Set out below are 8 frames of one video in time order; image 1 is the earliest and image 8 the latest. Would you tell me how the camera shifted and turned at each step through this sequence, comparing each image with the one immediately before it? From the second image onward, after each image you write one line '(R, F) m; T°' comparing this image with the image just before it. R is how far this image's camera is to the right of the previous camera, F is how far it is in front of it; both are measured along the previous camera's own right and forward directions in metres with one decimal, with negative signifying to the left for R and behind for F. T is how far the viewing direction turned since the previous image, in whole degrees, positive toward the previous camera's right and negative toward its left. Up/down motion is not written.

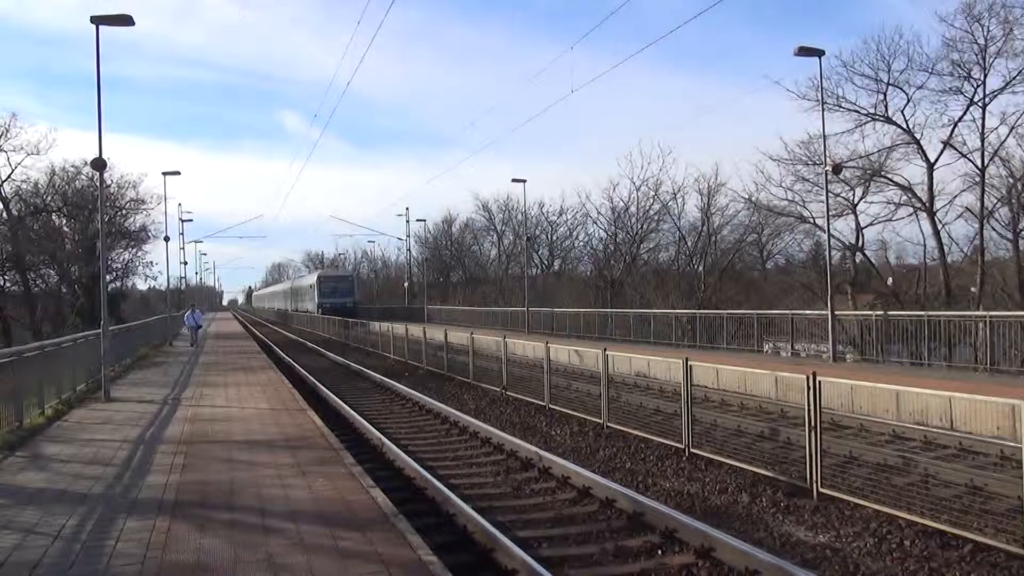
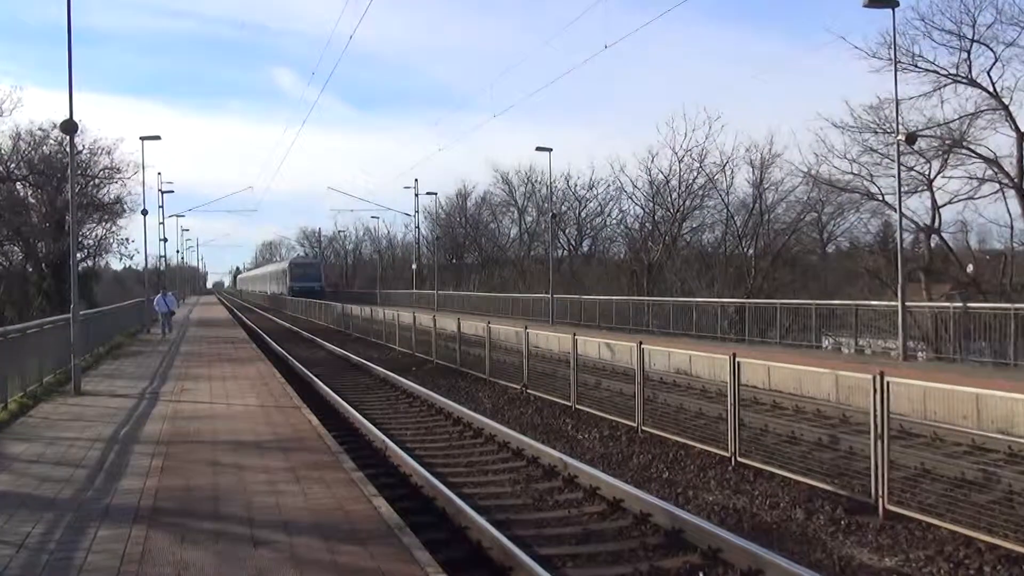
(+0.3, +1.9) m; -2°
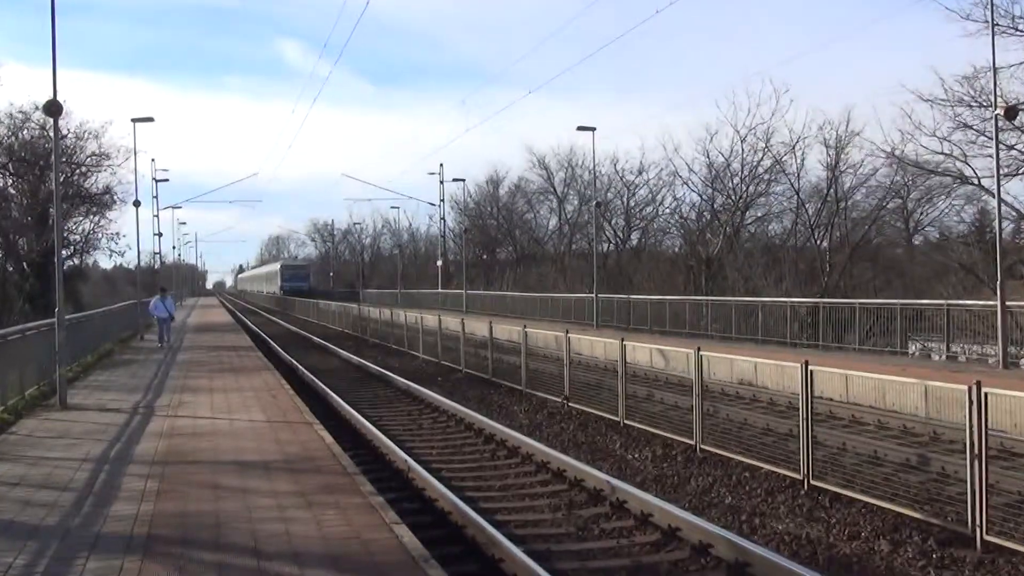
(+0.1, +1.7) m; -2°
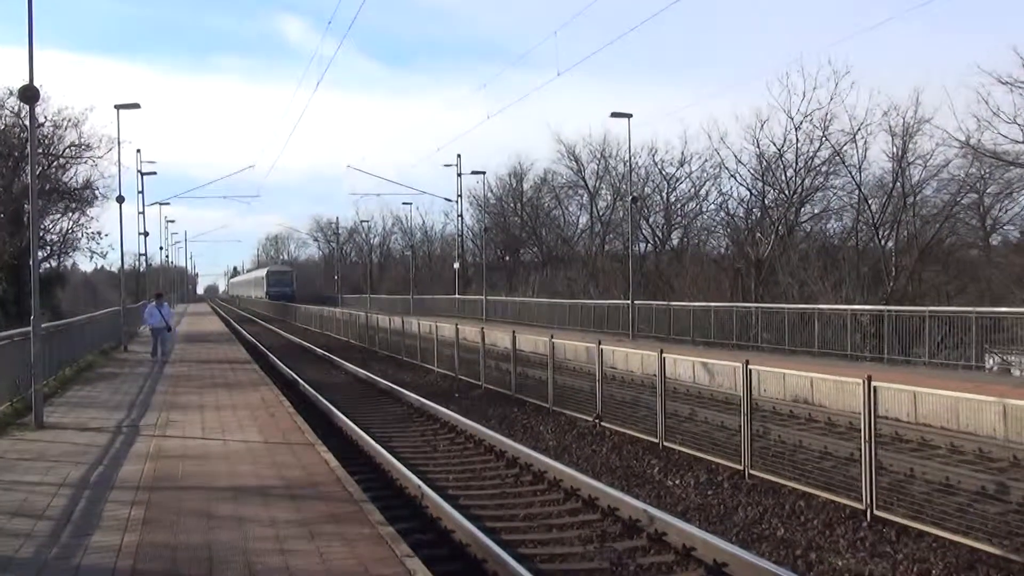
(0.0, +1.3) m; -1°
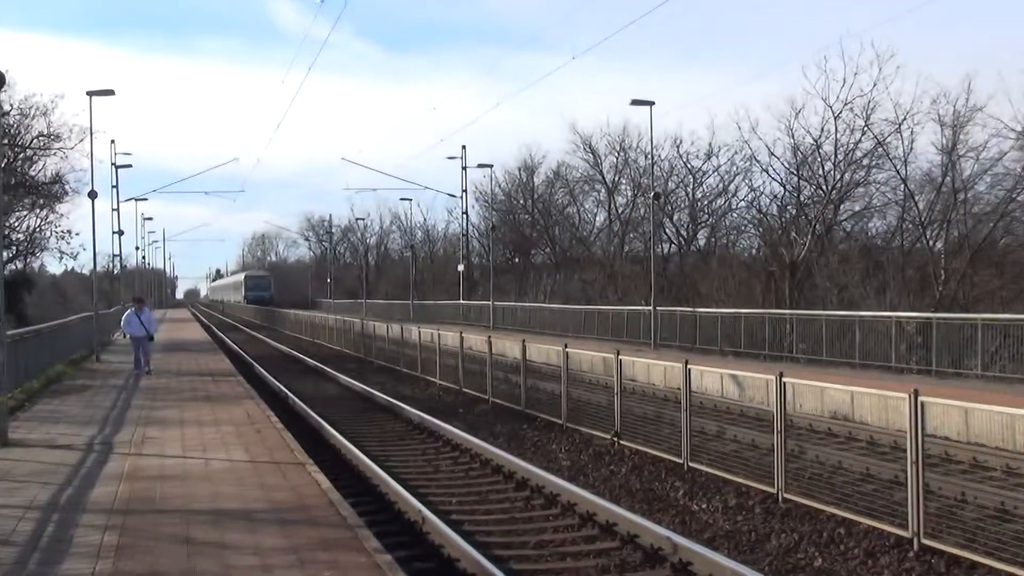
(0.0, +1.0) m; 0°
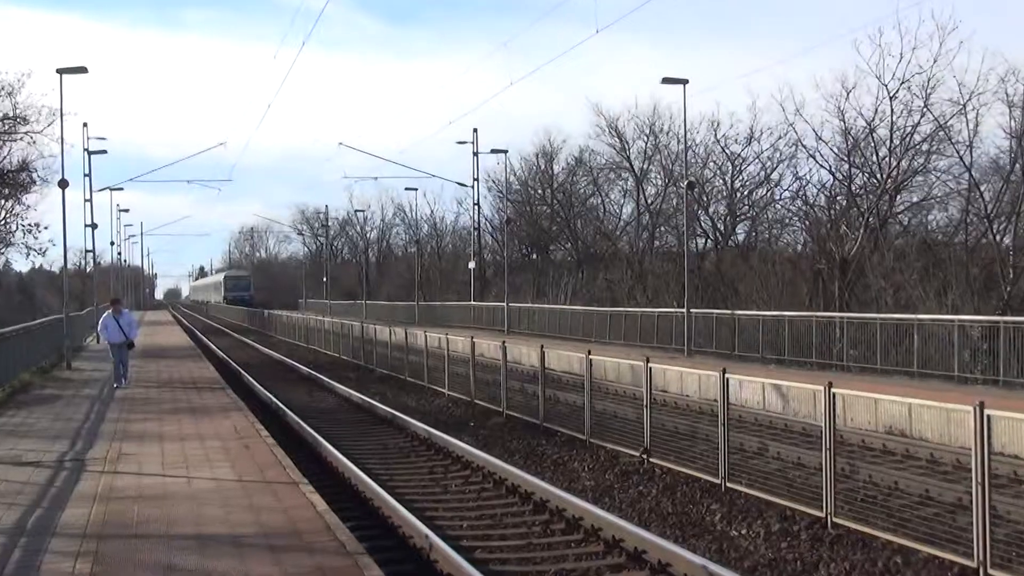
(0.0, +1.0) m; -1°
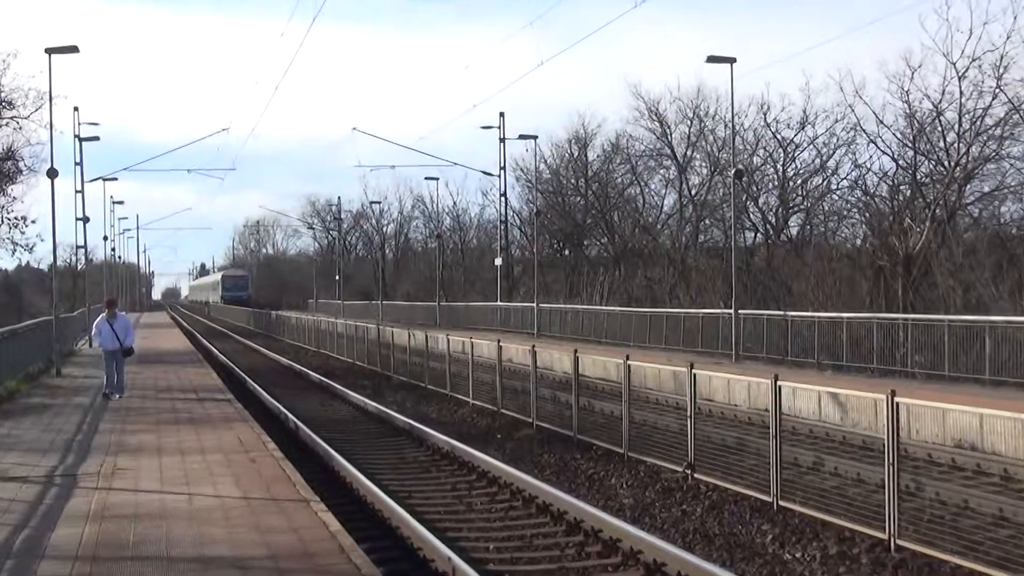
(-0.1, +0.8) m; -1°
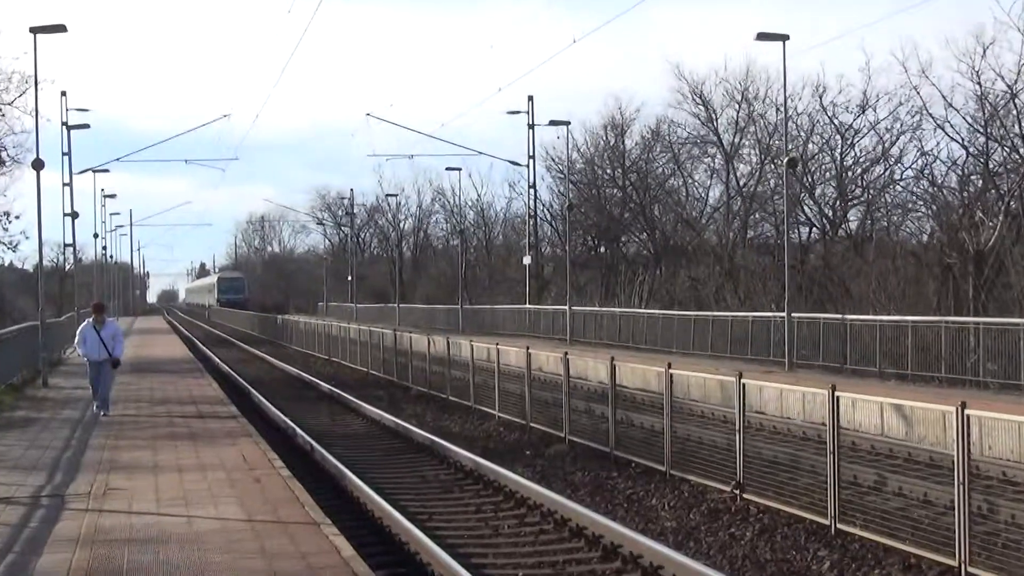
(-0.1, +0.7) m; -1°
